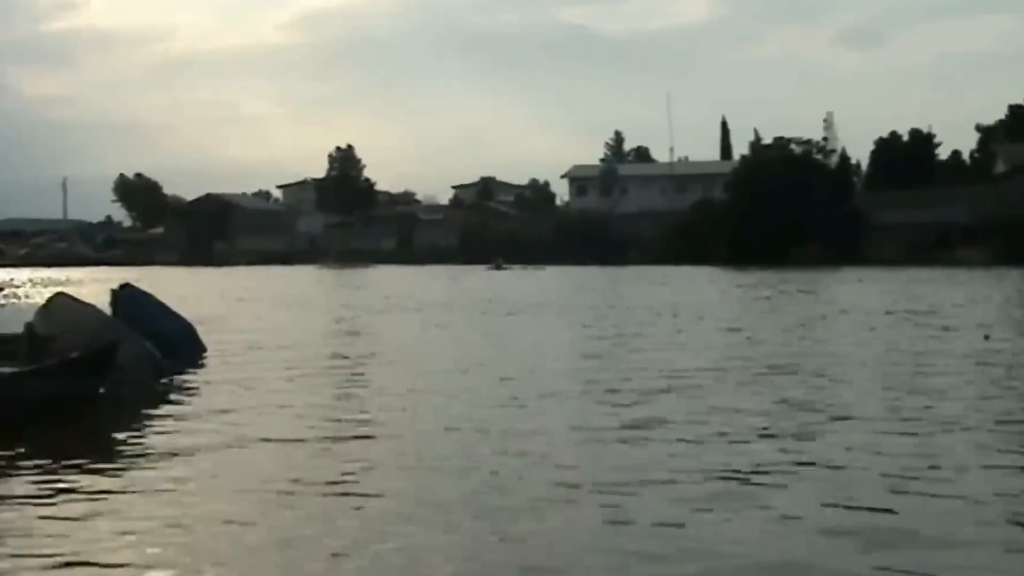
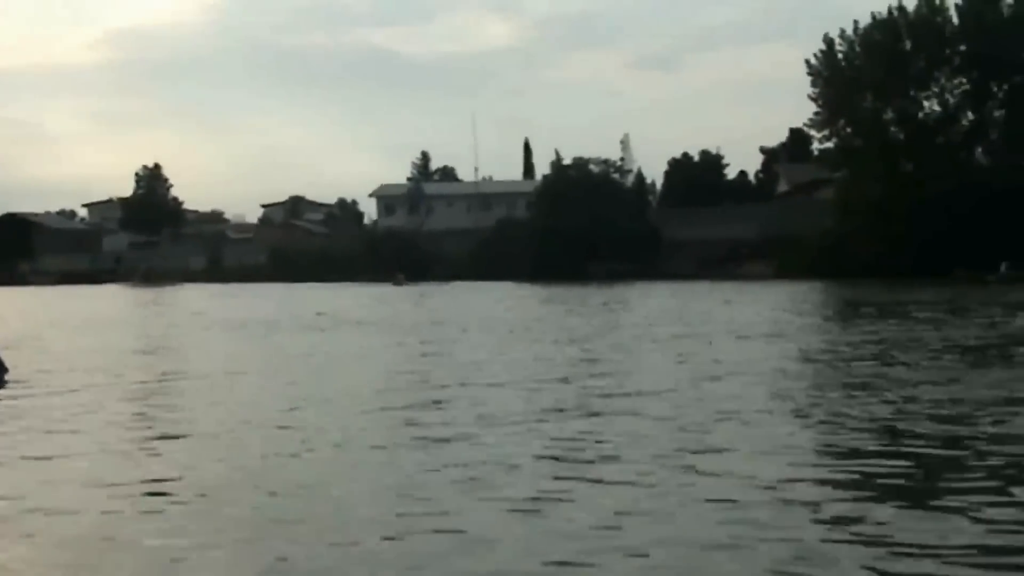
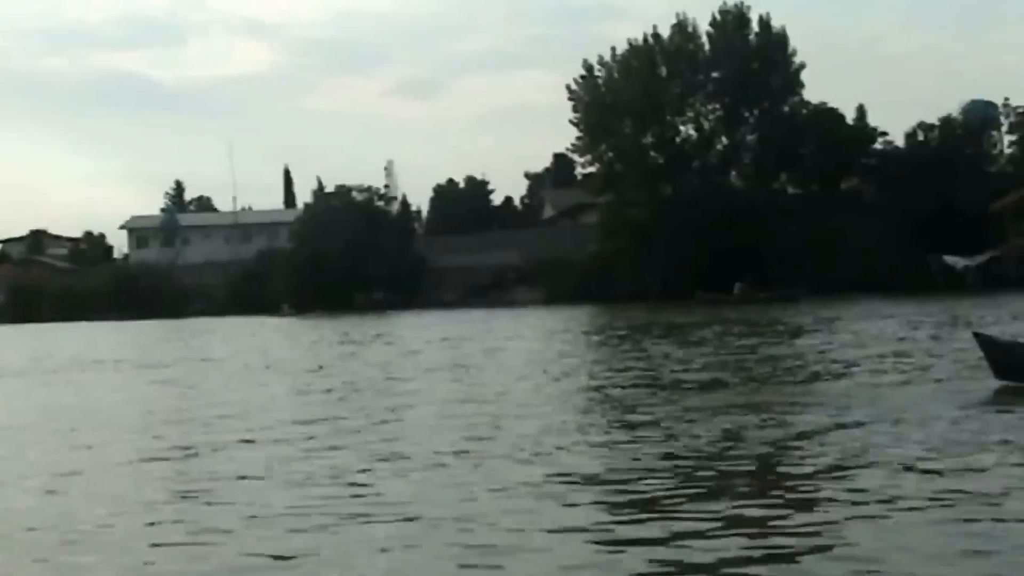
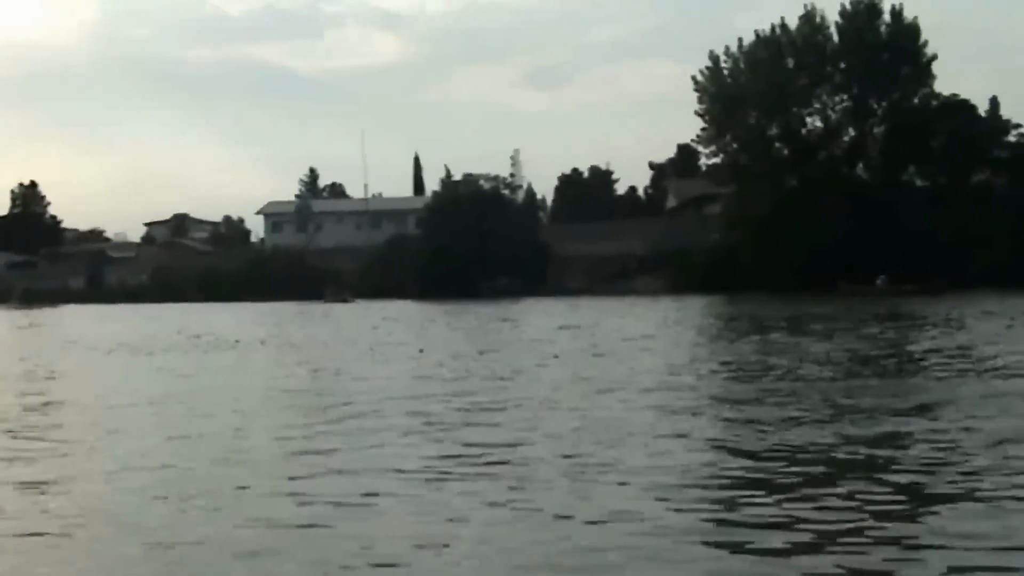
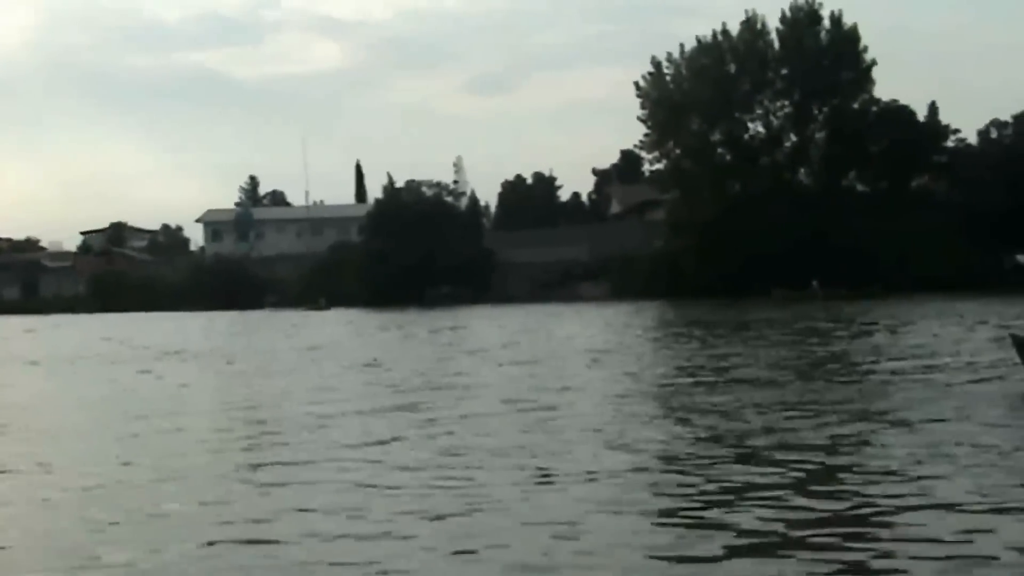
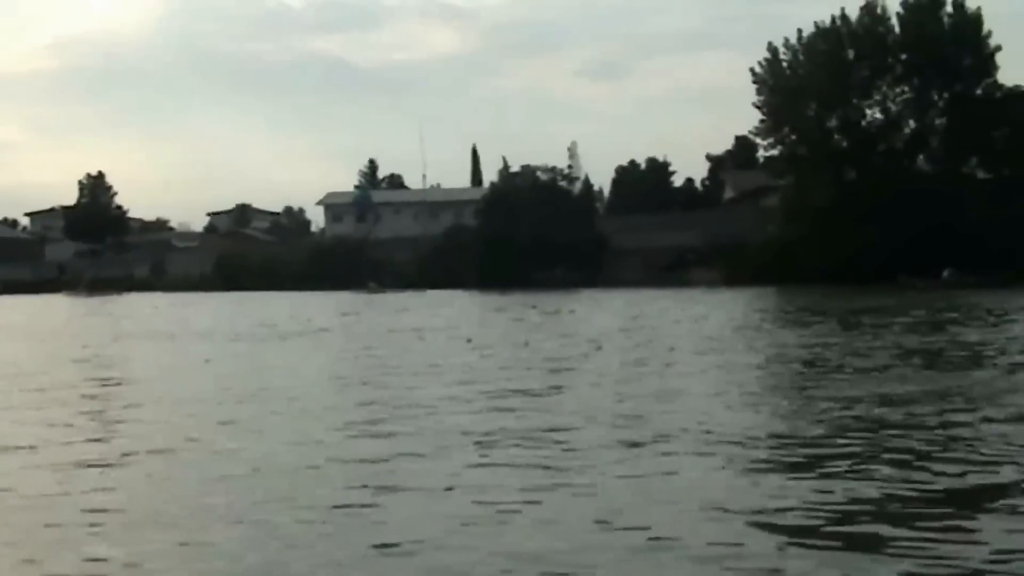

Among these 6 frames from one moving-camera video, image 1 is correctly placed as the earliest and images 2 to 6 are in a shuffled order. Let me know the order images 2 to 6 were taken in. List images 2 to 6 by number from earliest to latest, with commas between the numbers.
2, 6, 4, 5, 3
